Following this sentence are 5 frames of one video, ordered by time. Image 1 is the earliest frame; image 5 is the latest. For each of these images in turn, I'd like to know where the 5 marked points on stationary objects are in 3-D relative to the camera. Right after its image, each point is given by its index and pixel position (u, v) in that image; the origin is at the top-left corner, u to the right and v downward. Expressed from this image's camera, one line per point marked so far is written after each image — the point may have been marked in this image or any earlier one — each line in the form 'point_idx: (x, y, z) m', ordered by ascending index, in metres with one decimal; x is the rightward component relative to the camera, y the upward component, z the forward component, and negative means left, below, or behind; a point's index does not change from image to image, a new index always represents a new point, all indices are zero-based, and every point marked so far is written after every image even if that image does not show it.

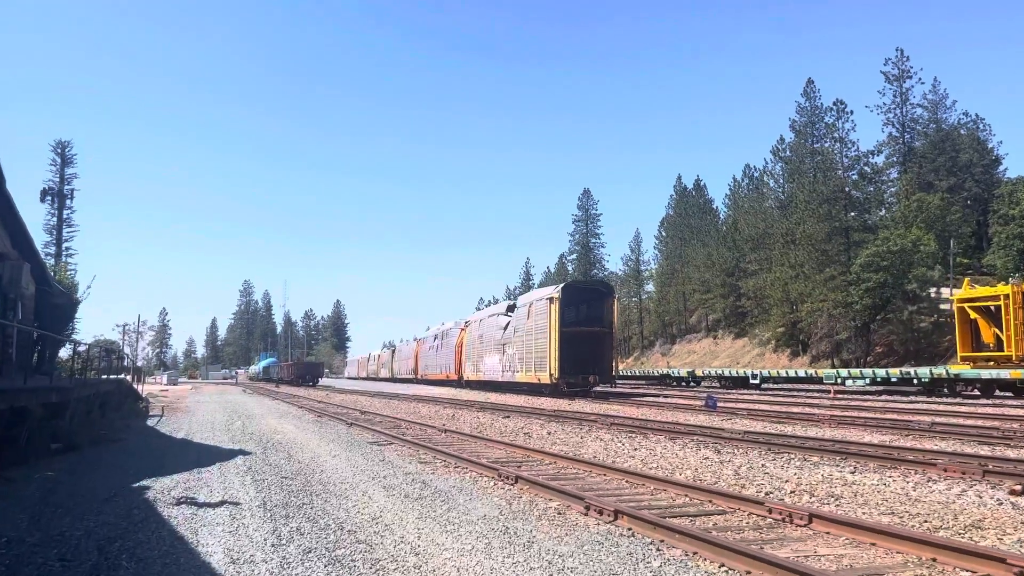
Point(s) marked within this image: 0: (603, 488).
0: (+1.1, -2.3, +8.1) m
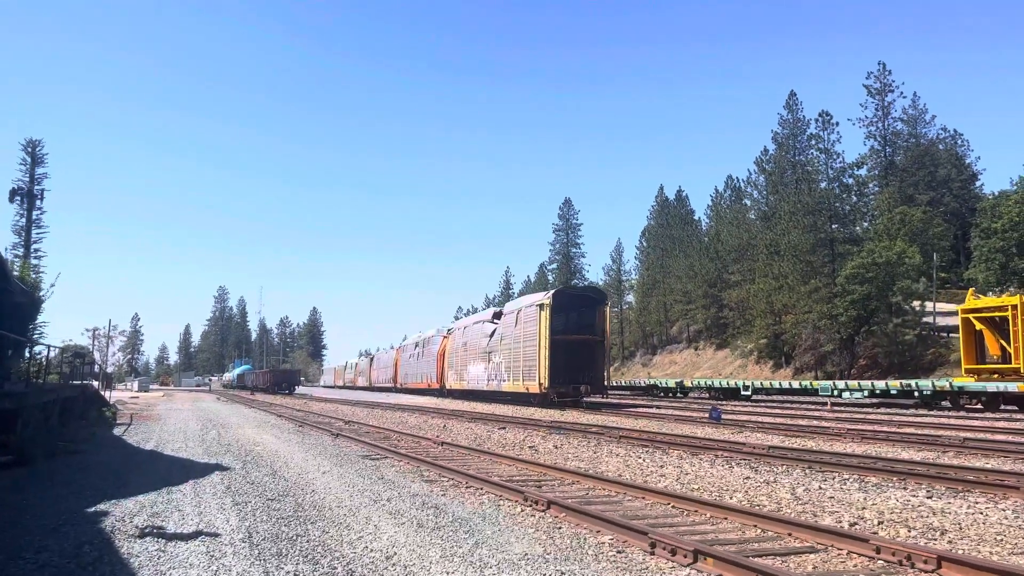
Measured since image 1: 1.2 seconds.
0: (+1.4, -2.3, +6.8) m
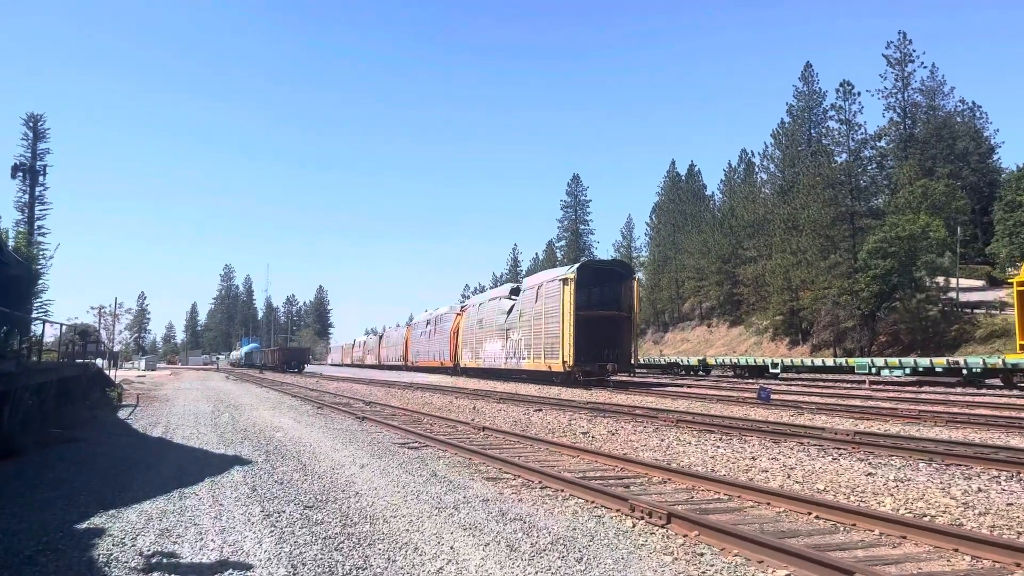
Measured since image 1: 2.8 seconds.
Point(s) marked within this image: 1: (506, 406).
0: (+2.3, -1.9, +5.3) m
1: (-0.2, -3.3, +19.3) m
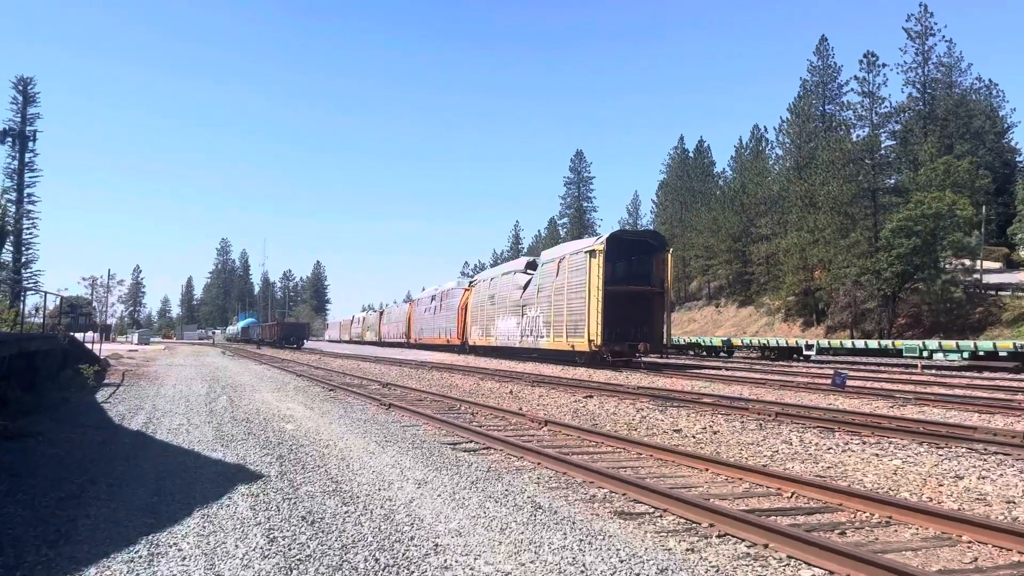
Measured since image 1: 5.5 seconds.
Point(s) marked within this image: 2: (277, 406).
0: (+3.3, -1.5, +2.7) m
1: (+0.8, -2.5, +16.8) m
2: (-4.3, -2.2, +12.9) m
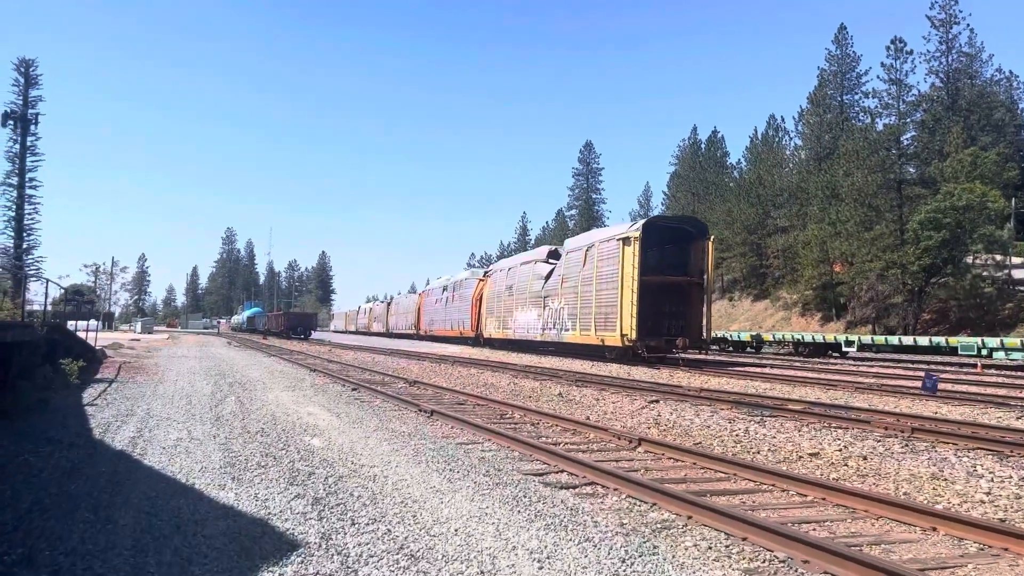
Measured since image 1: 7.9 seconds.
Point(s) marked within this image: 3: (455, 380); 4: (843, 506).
0: (+4.3, -1.4, +0.6) m
1: (+1.9, -2.2, +14.6) m
2: (-3.3, -1.9, +10.7) m
3: (-1.4, -2.4, +18.1) m
4: (+2.6, -1.7, +5.6) m
